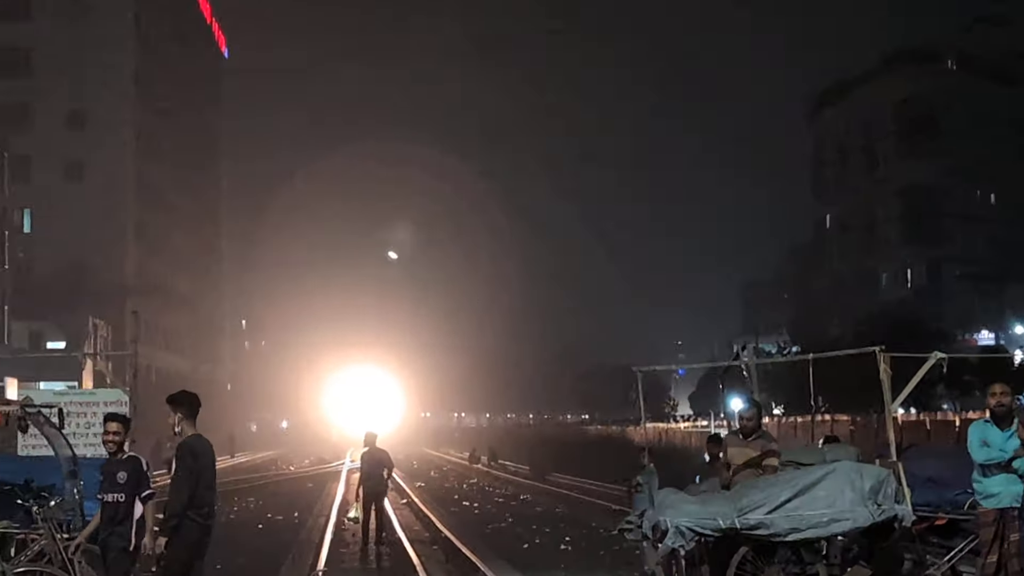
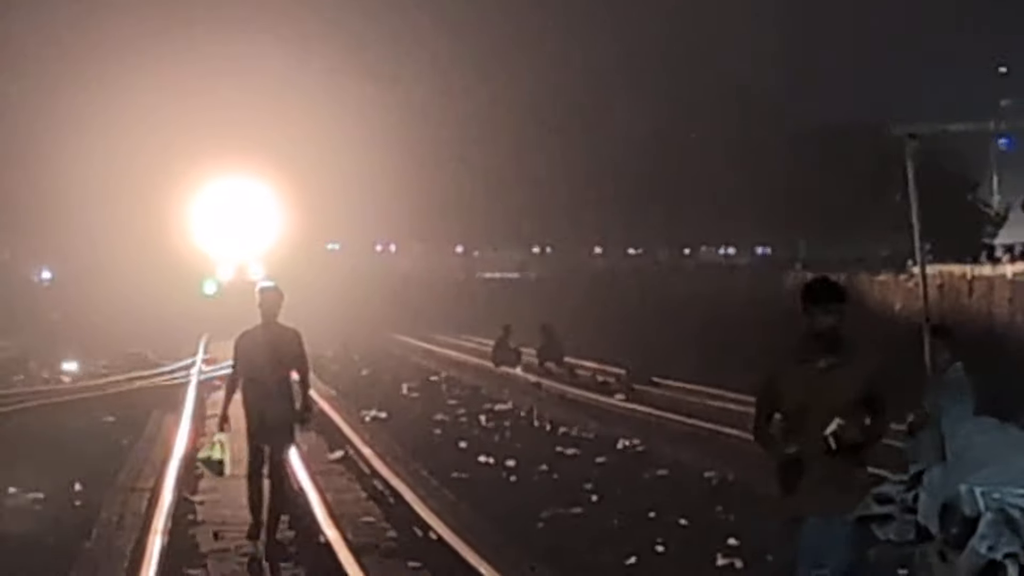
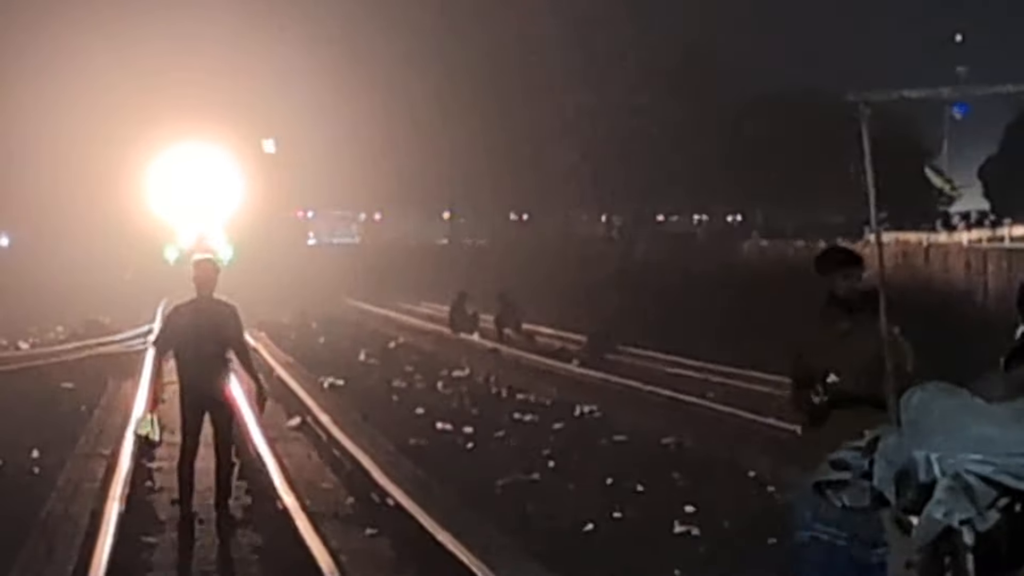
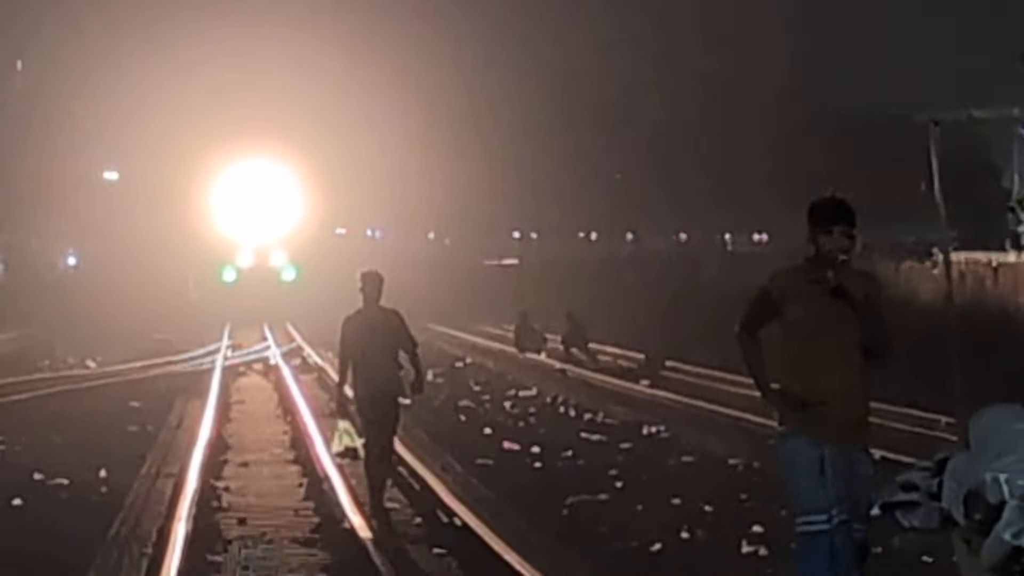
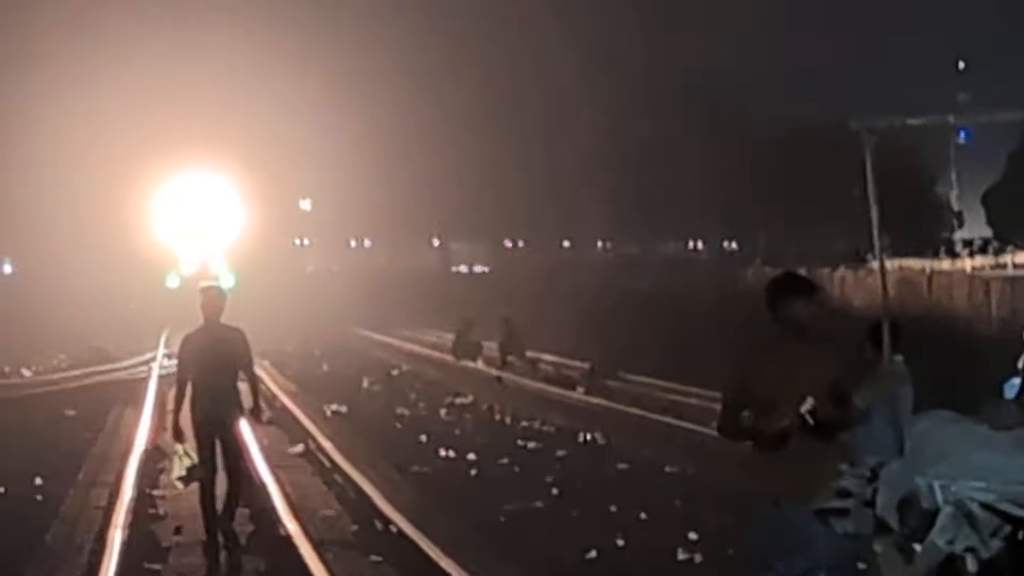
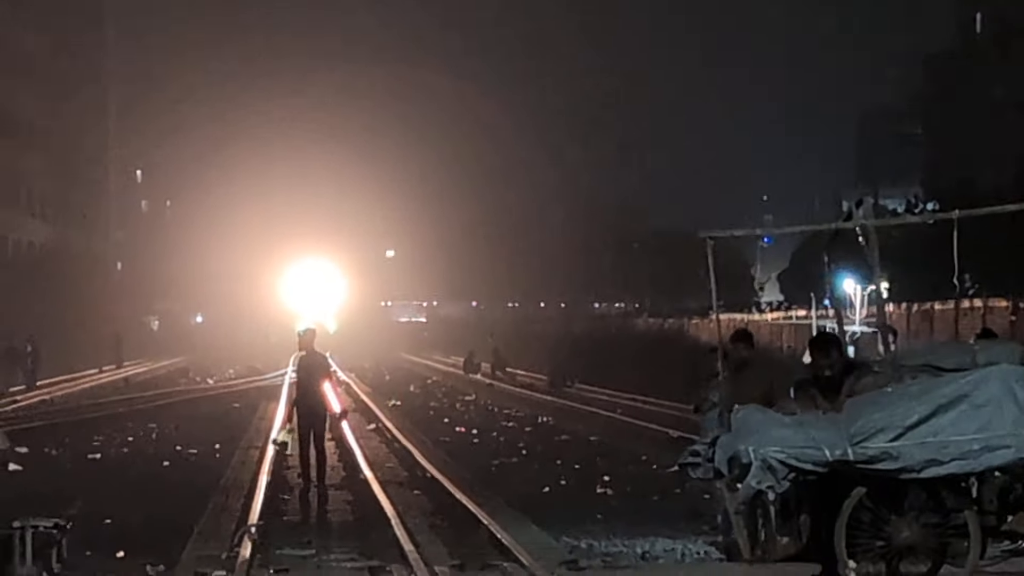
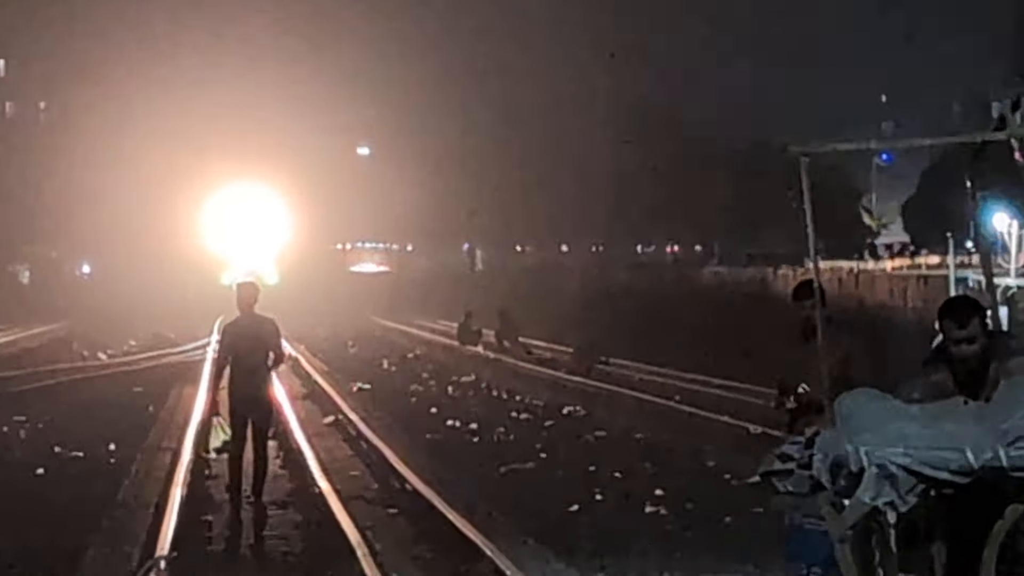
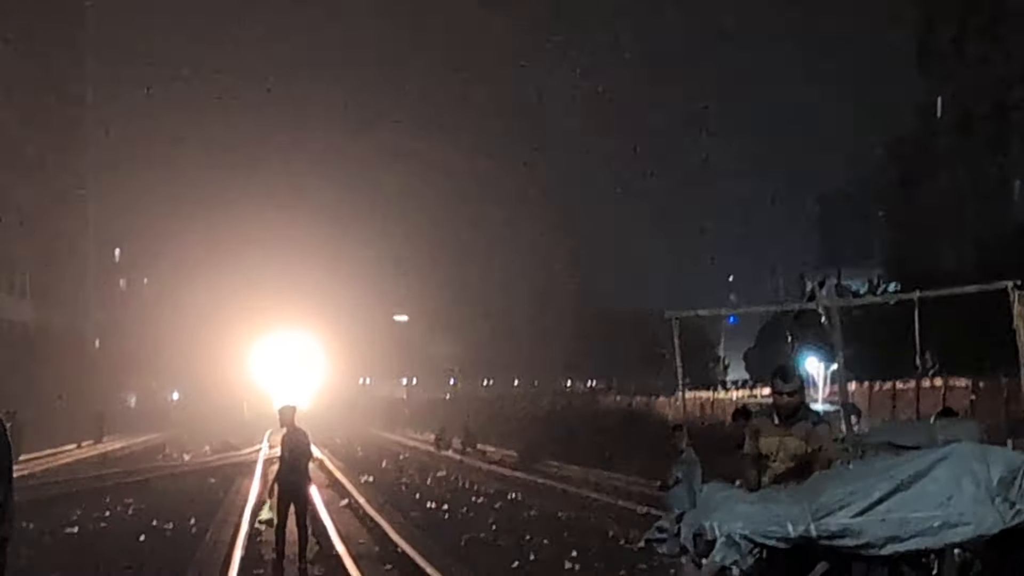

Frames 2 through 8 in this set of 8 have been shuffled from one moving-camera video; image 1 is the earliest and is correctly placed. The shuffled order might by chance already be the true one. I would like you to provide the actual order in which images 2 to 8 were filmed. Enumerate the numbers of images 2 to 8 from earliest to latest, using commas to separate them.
8, 6, 7, 3, 5, 2, 4
